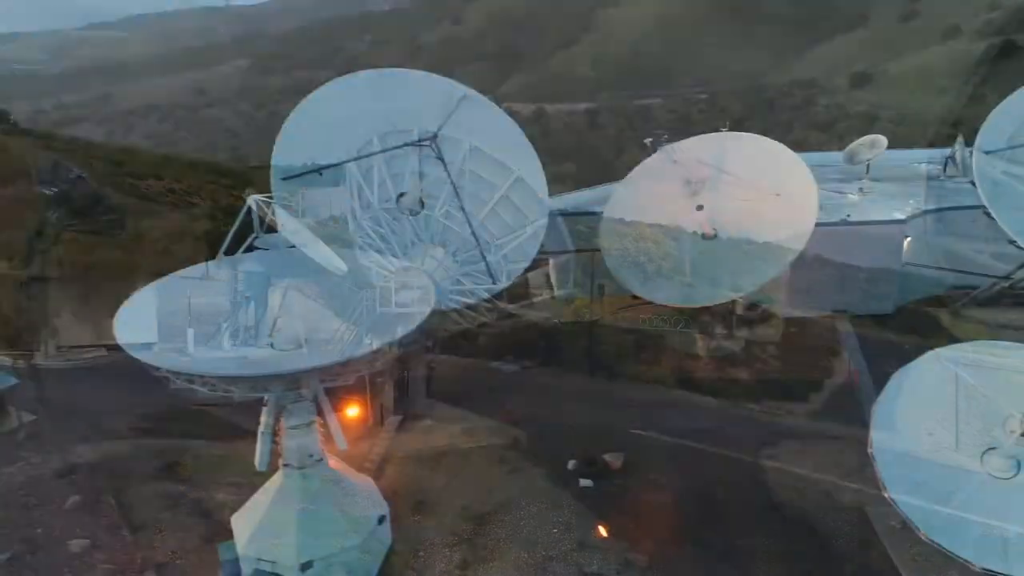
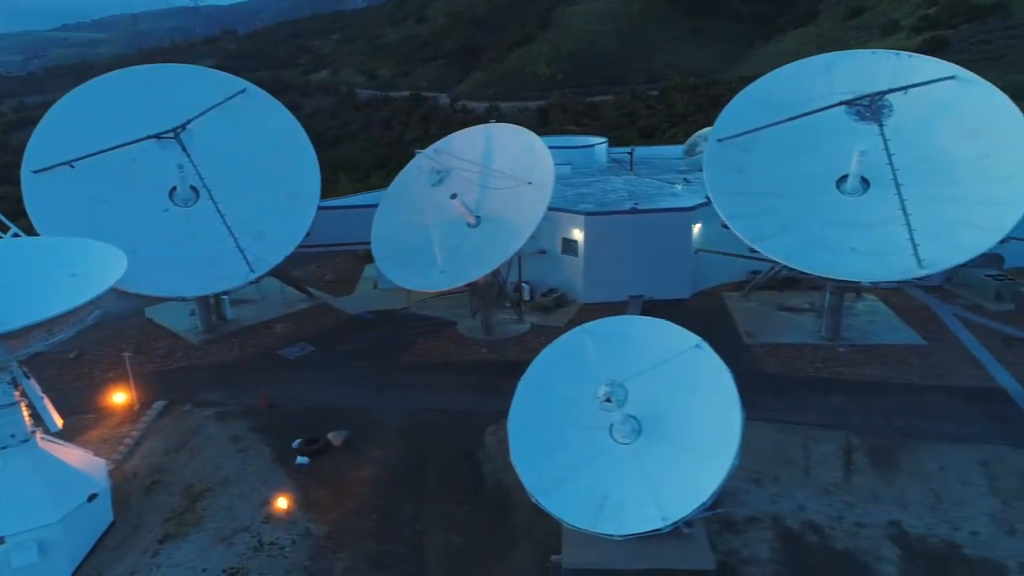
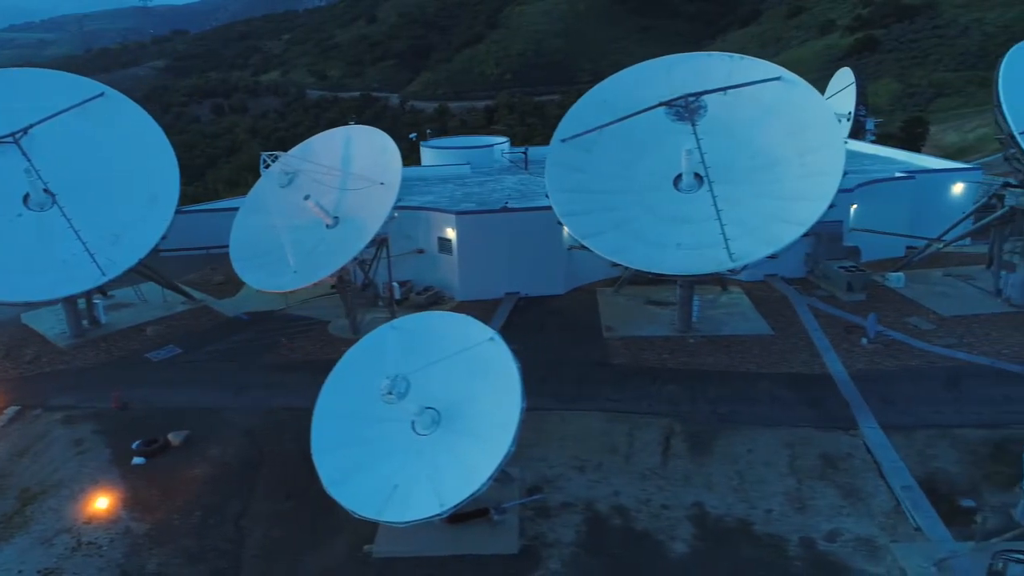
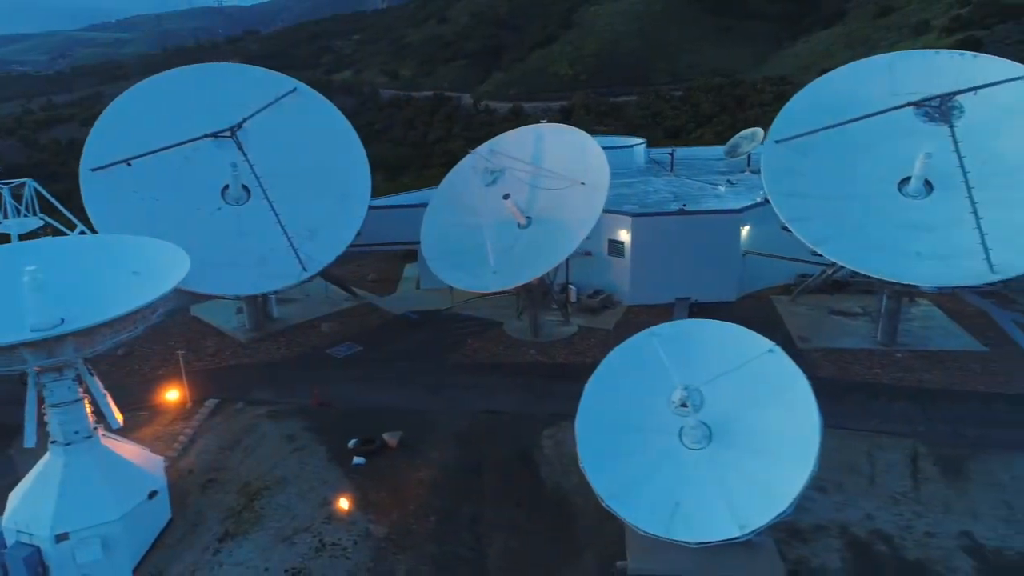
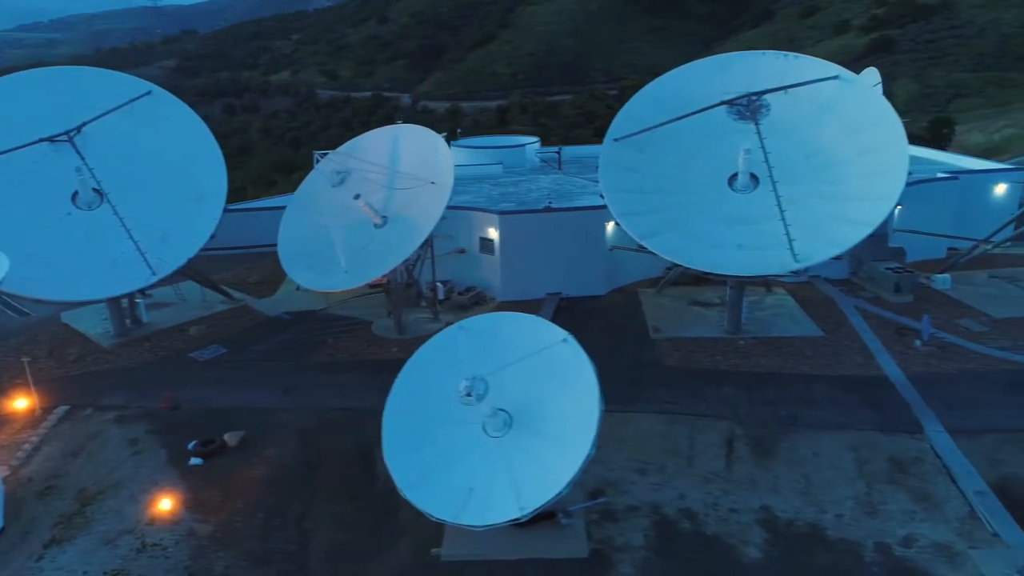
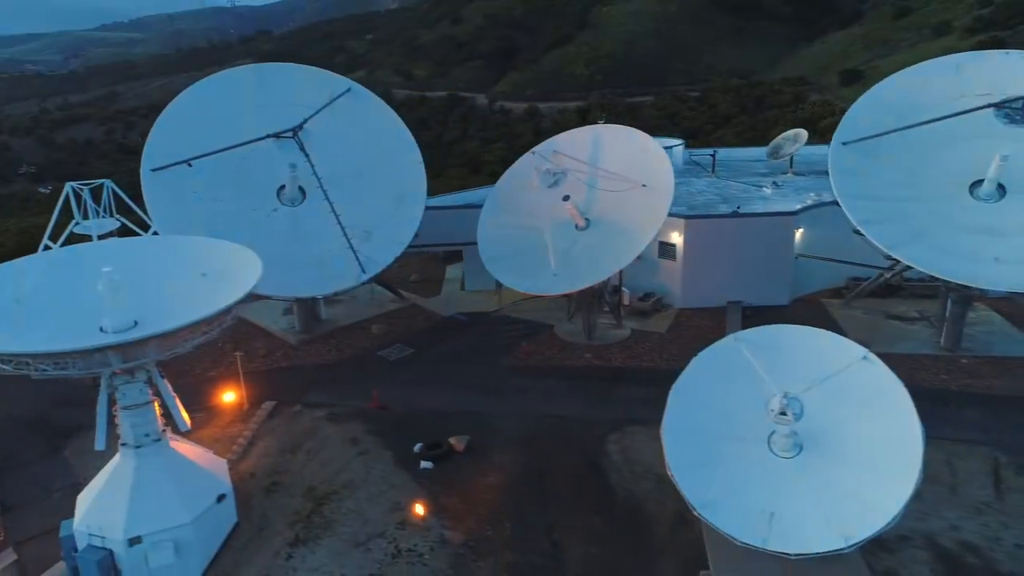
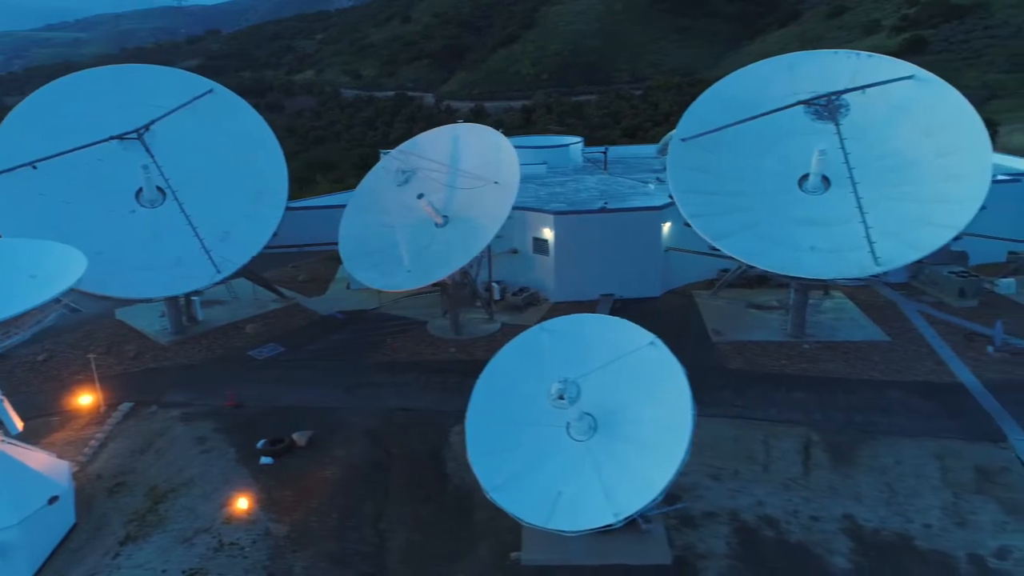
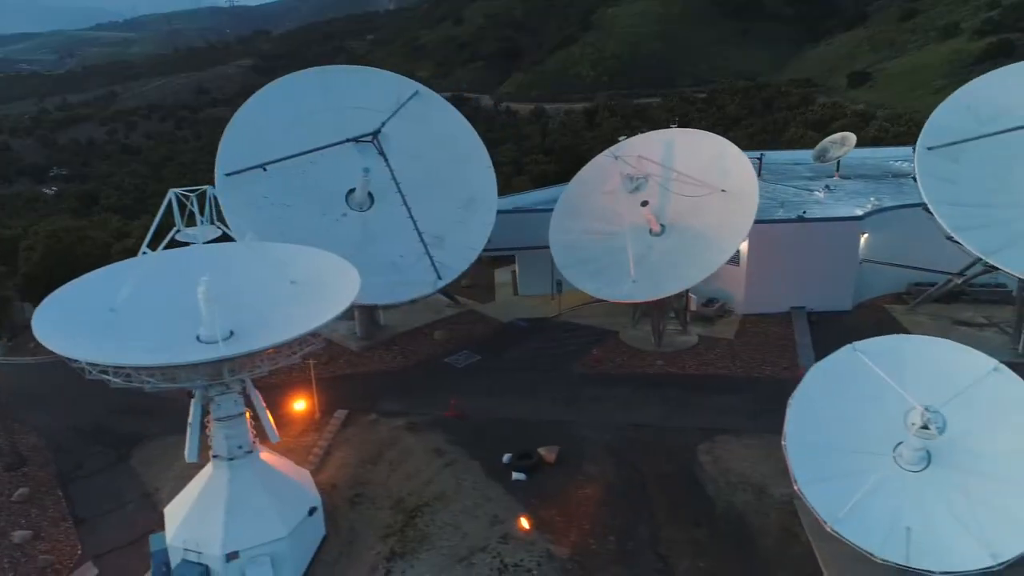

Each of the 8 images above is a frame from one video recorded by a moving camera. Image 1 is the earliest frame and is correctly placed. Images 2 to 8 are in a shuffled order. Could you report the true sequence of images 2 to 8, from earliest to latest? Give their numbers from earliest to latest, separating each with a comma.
8, 6, 4, 2, 7, 5, 3
